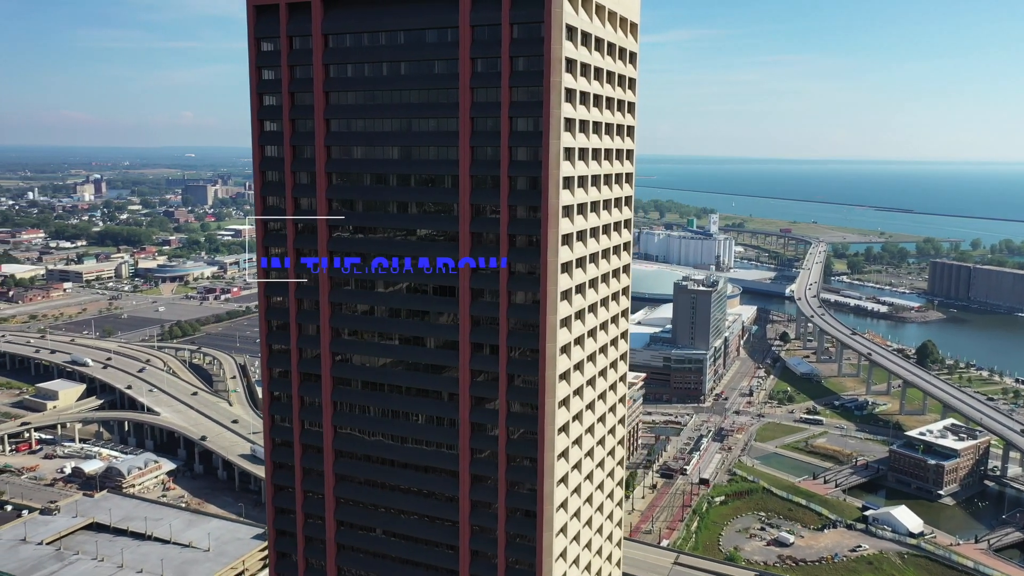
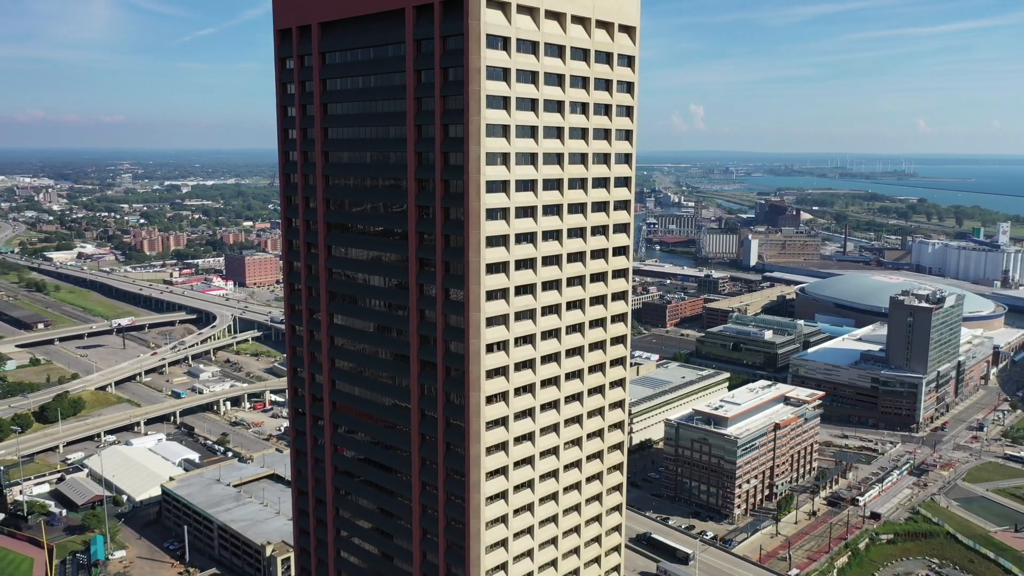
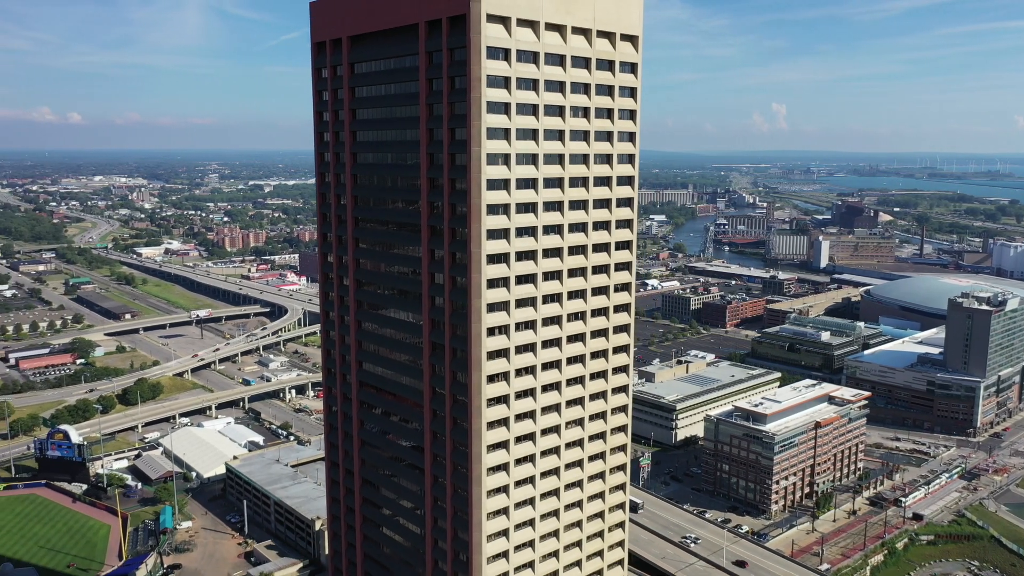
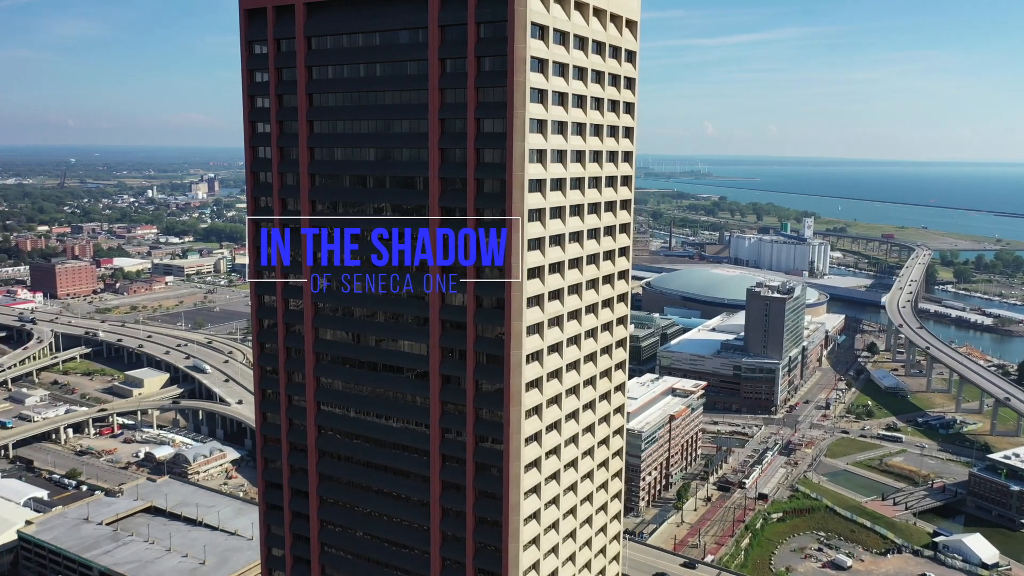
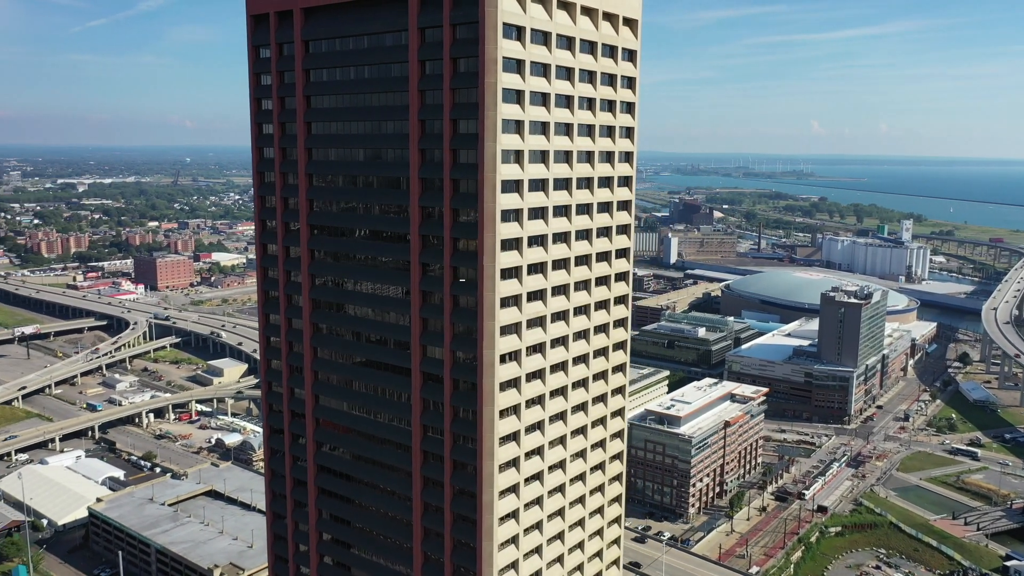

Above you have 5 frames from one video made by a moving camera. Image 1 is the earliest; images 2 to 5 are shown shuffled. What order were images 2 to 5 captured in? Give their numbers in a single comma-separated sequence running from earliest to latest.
4, 5, 2, 3
